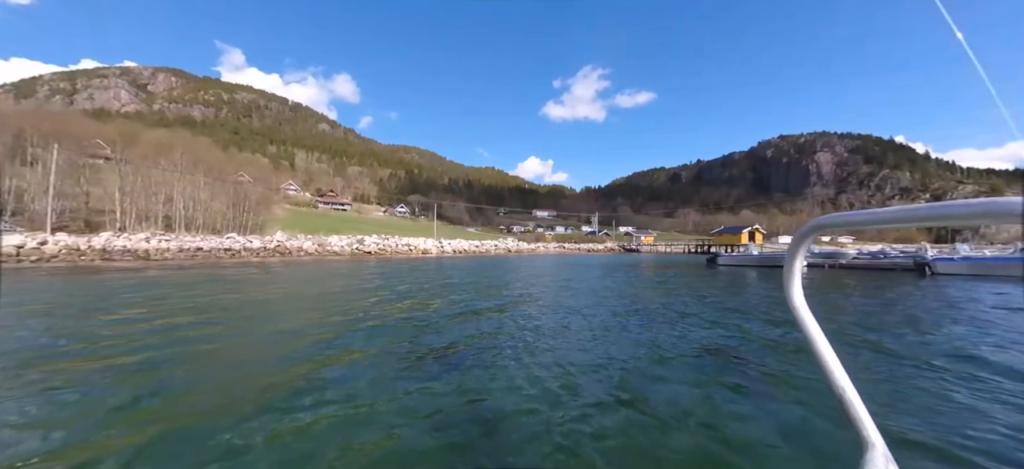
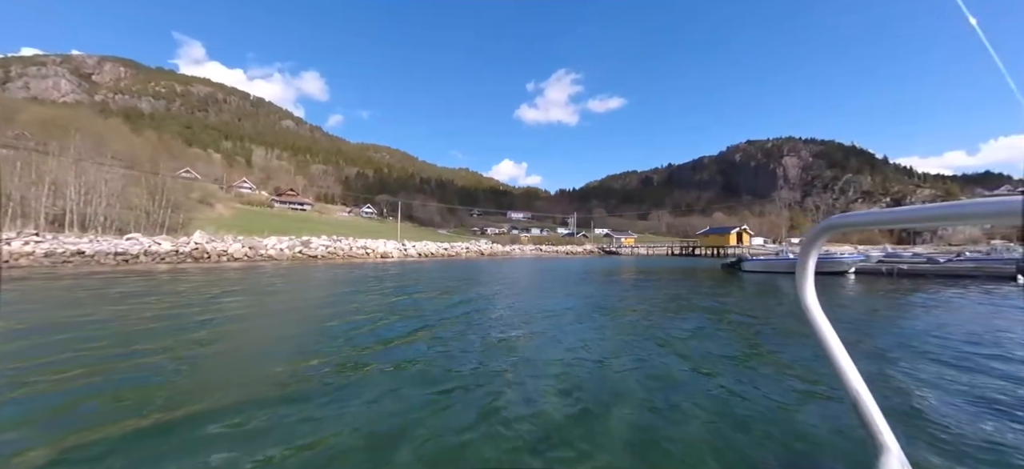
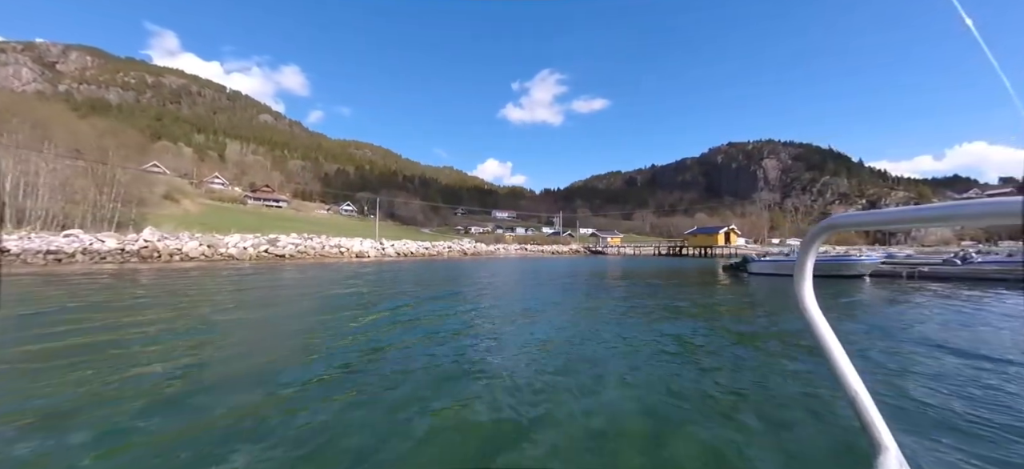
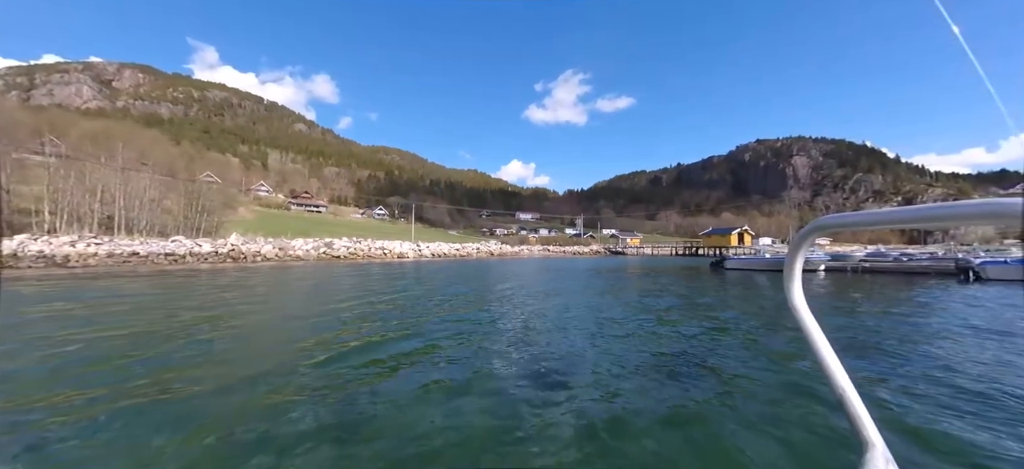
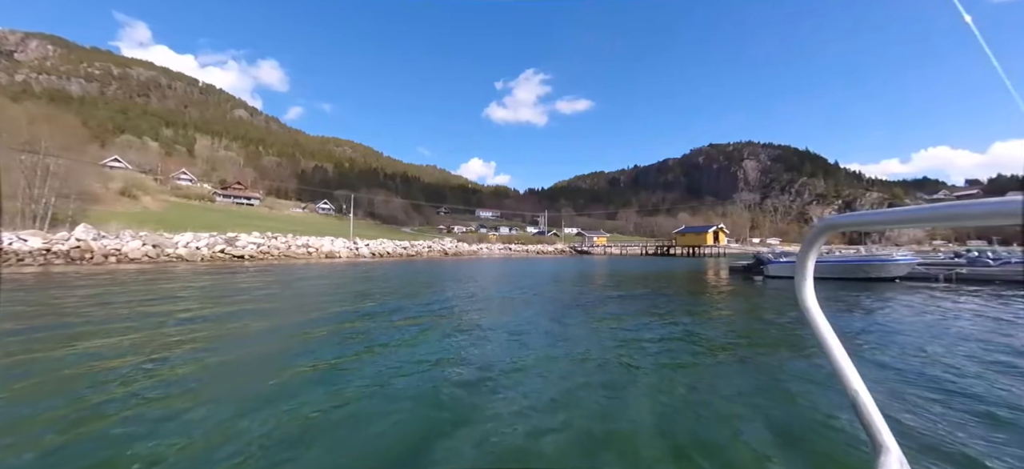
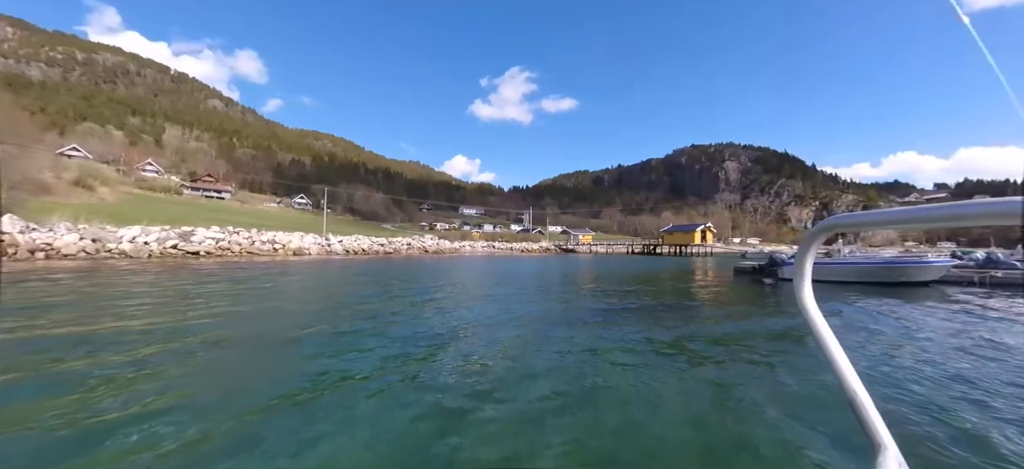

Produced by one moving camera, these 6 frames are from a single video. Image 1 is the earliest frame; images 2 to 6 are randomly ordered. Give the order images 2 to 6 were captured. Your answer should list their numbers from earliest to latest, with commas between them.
4, 2, 3, 5, 6
